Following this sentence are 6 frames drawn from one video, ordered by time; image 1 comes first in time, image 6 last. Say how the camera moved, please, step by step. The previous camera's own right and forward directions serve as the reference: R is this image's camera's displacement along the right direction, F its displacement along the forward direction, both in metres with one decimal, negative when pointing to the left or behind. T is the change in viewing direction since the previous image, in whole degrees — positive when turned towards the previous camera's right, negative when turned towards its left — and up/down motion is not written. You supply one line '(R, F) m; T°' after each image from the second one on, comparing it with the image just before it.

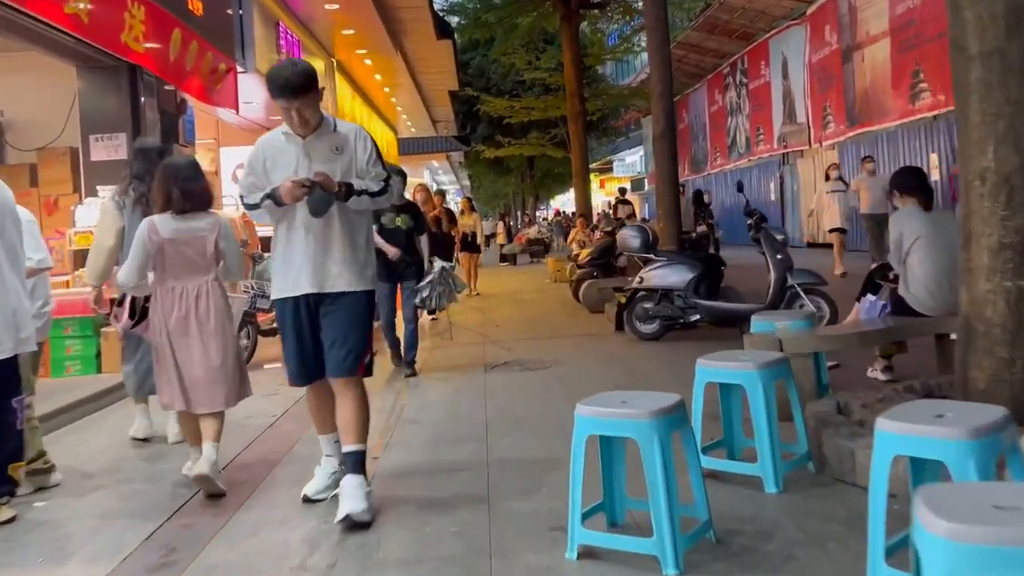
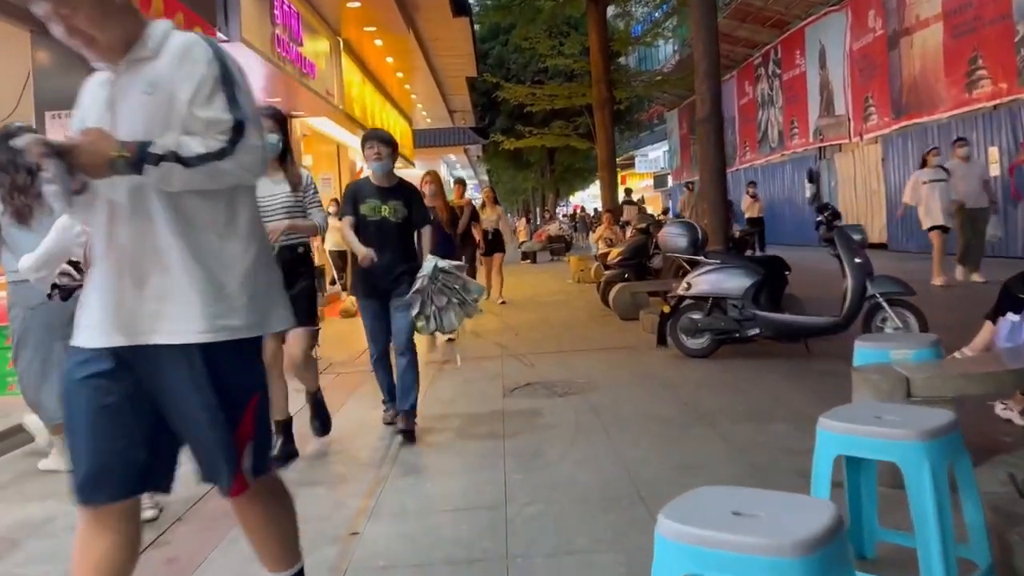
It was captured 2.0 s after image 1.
(-0.1, +1.4) m; -1°
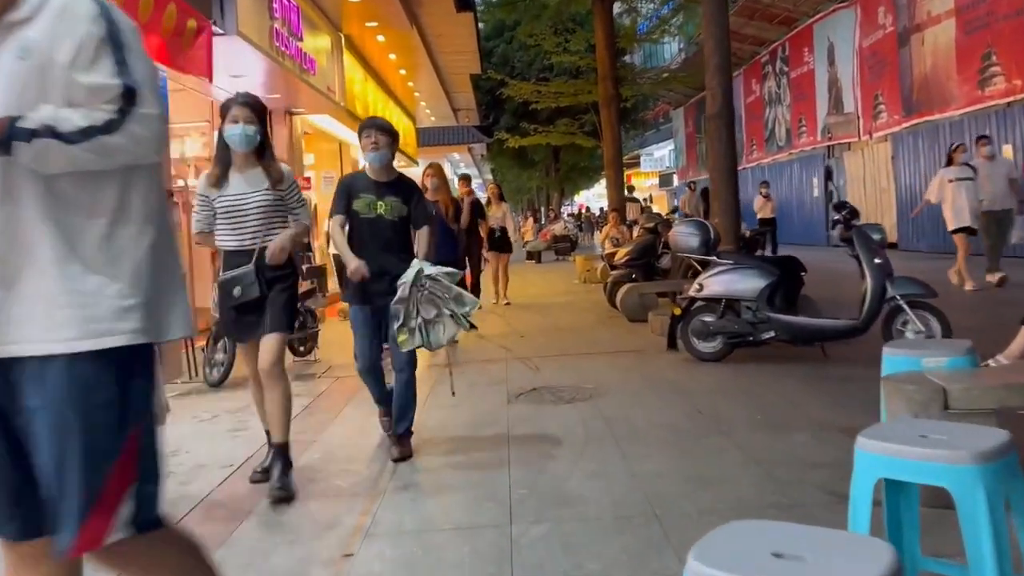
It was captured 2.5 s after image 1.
(0.0, +0.3) m; 0°
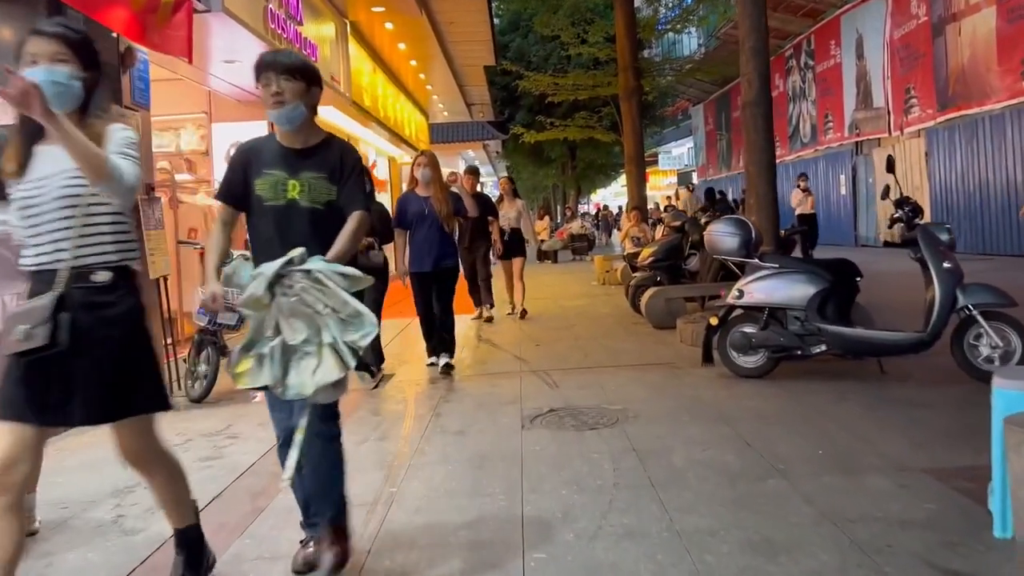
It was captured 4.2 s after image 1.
(0.0, +0.9) m; -1°
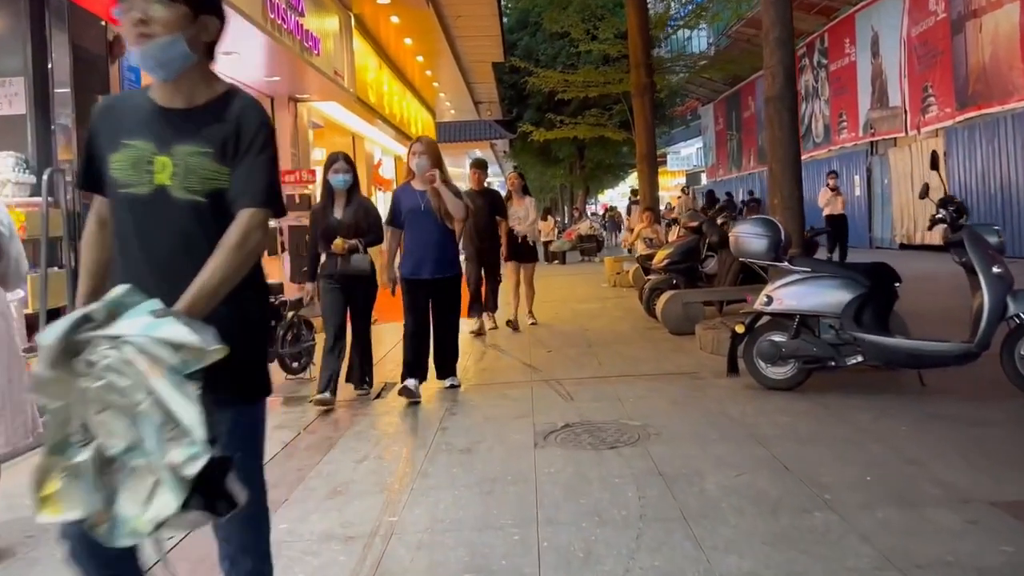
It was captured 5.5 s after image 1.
(0.0, +0.5) m; 0°
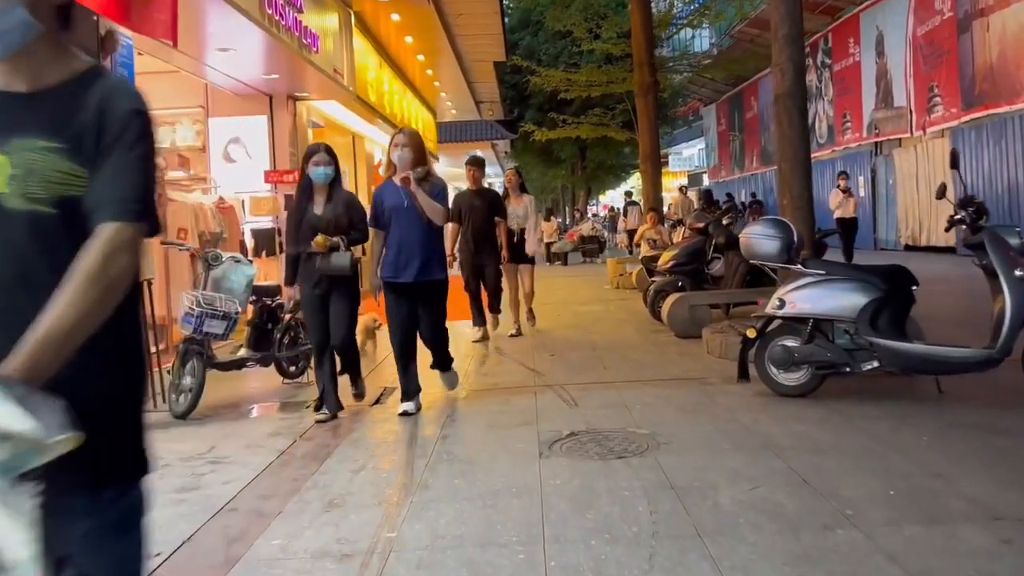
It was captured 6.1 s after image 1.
(0.0, +0.2) m; 0°
